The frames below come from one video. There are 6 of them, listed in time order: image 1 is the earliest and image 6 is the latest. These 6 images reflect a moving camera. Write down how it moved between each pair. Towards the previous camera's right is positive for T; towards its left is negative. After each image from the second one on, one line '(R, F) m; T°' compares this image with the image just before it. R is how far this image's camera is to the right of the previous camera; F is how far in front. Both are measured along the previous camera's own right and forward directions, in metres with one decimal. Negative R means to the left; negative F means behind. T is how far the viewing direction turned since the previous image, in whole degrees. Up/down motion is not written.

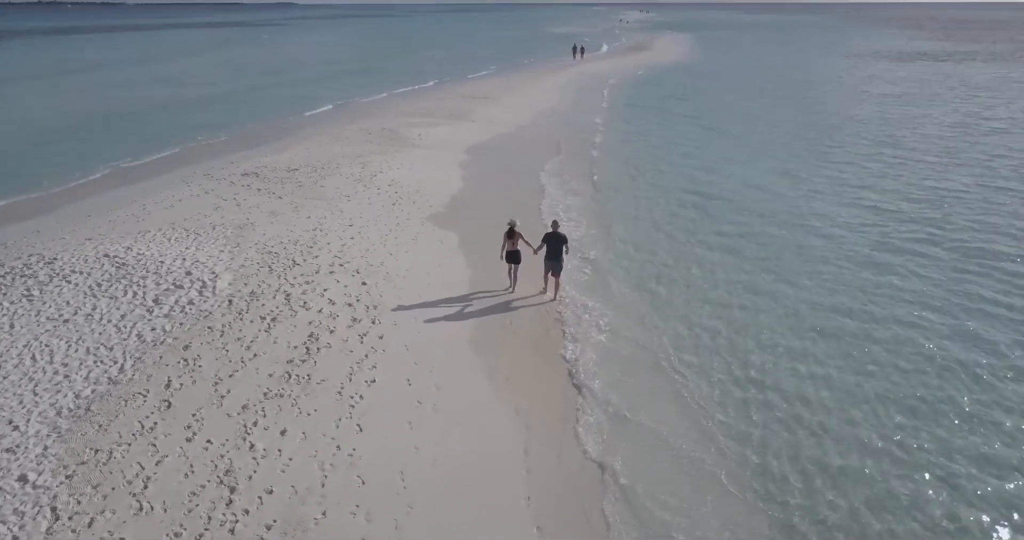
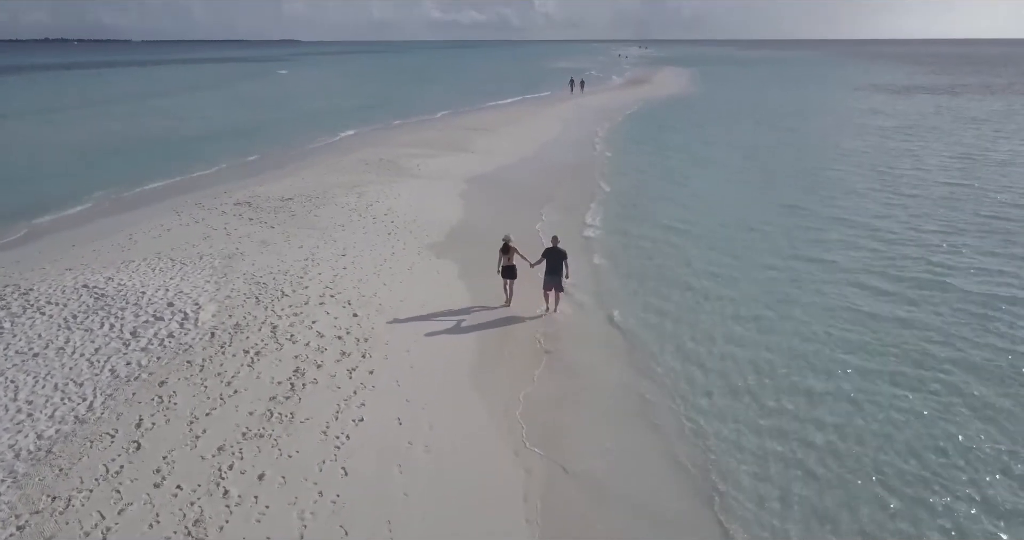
(0.0, +0.5) m; 0°
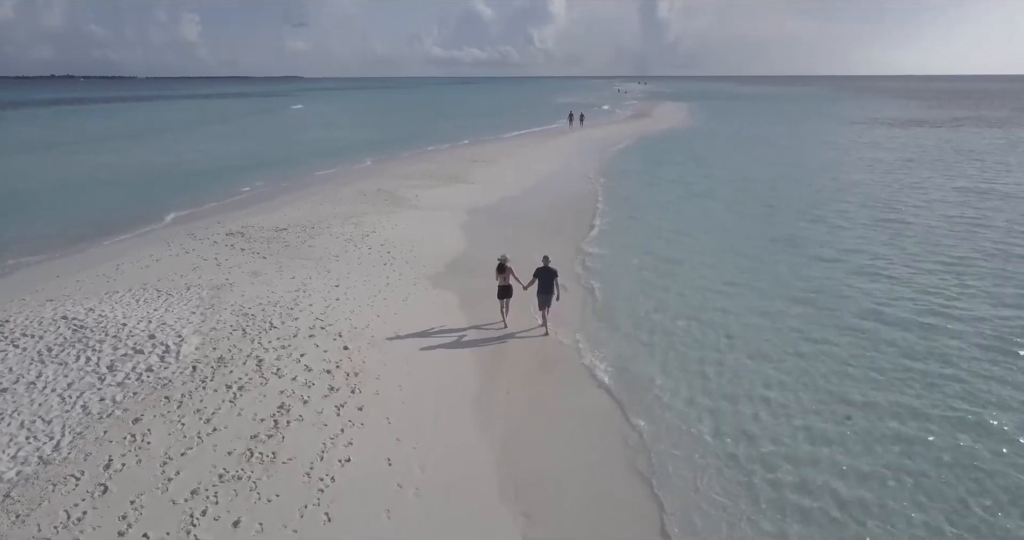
(+0.1, +0.4) m; 0°
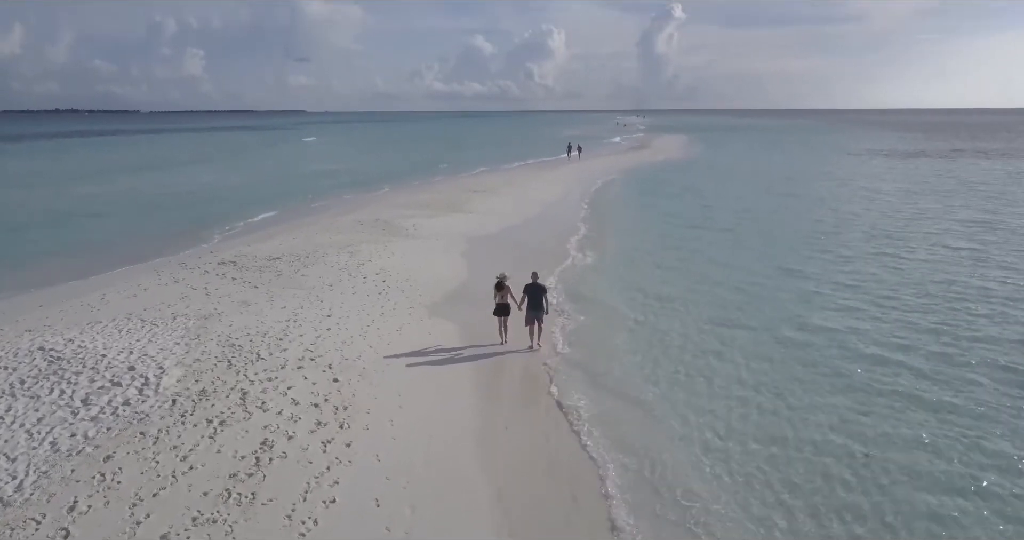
(0.0, +0.4) m; 0°
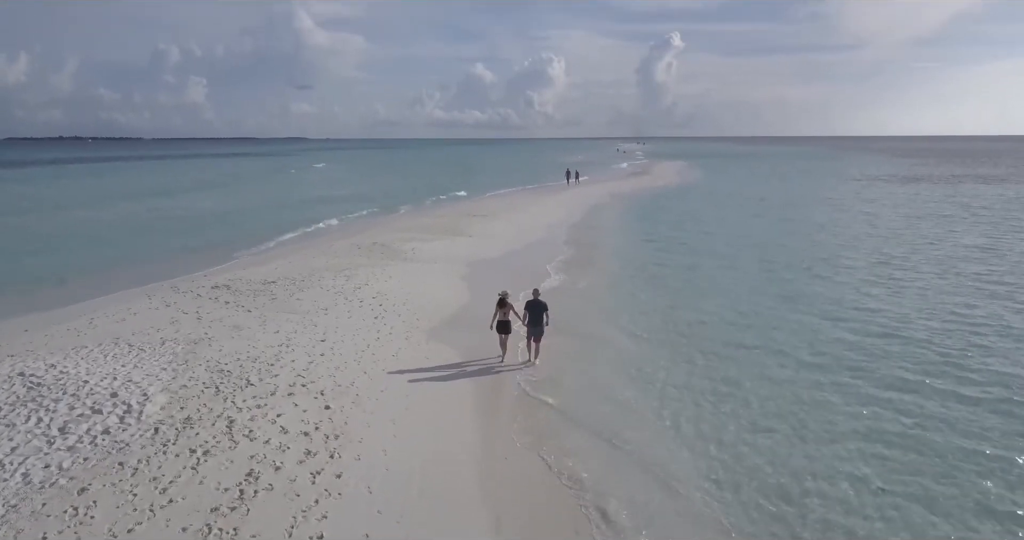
(0.0, +0.3) m; 0°
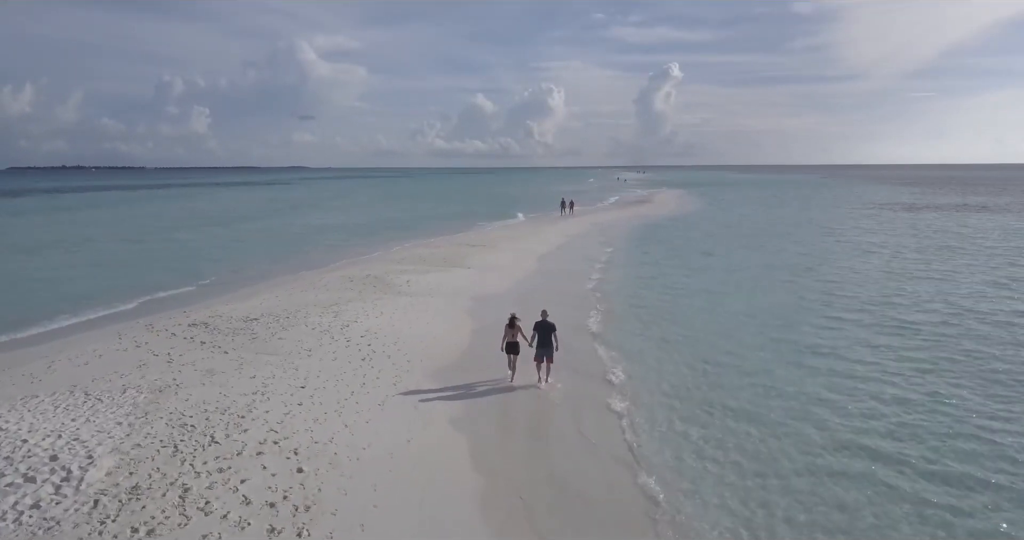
(0.0, +1.0) m; 0°
